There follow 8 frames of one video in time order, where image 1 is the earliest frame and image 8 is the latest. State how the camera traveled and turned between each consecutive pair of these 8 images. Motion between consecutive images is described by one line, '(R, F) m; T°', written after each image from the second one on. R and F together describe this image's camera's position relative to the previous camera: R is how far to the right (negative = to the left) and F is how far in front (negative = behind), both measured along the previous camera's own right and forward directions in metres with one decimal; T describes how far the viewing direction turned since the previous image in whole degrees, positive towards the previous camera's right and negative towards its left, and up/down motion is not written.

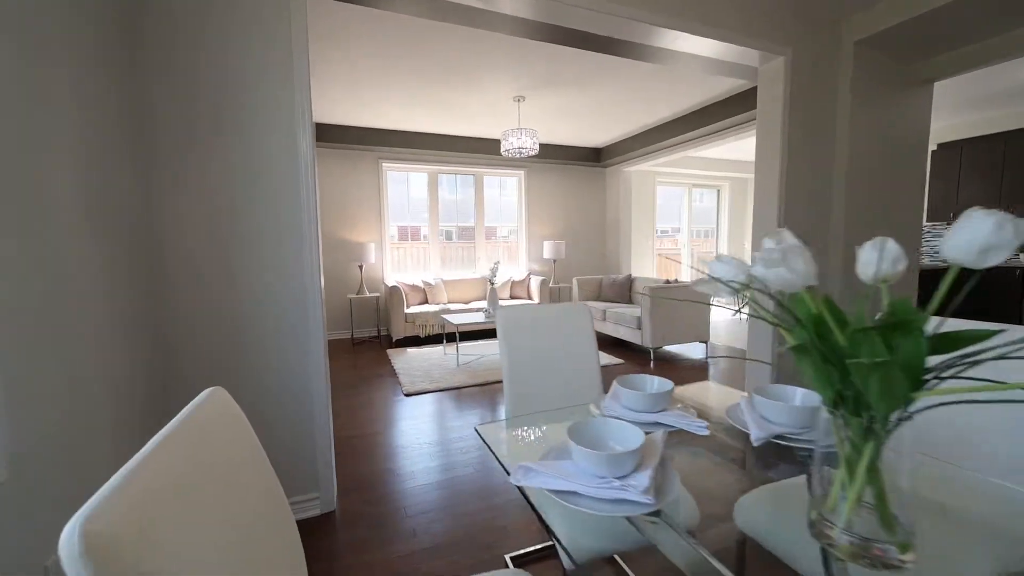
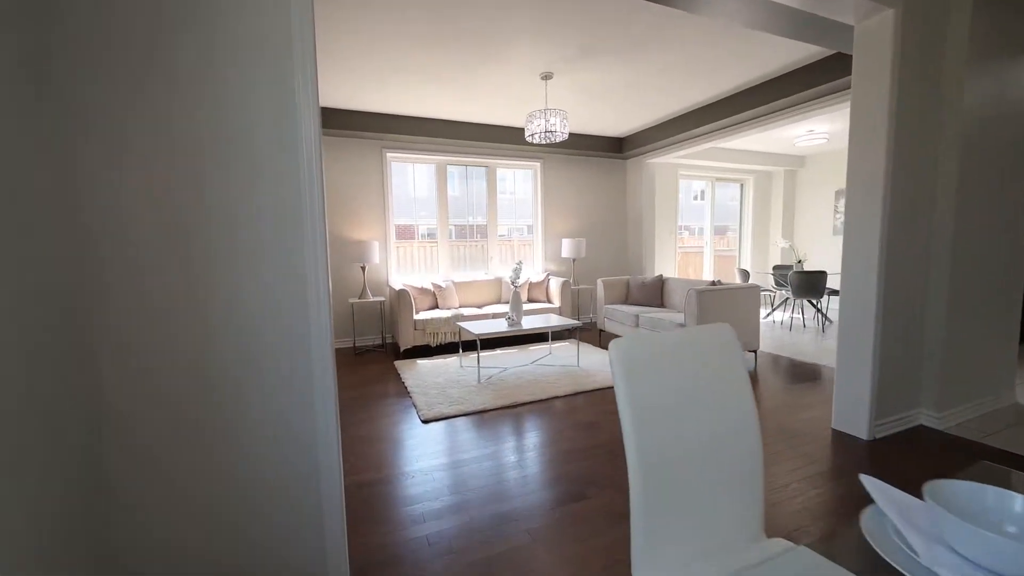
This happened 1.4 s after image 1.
(-0.3, +0.5) m; +1°
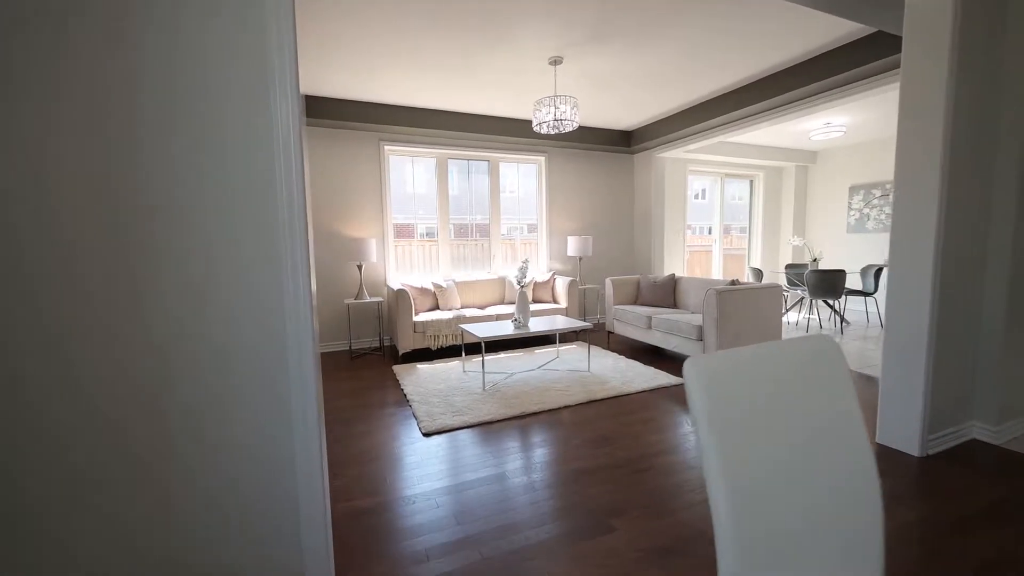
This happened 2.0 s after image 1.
(-0.1, +0.3) m; 0°
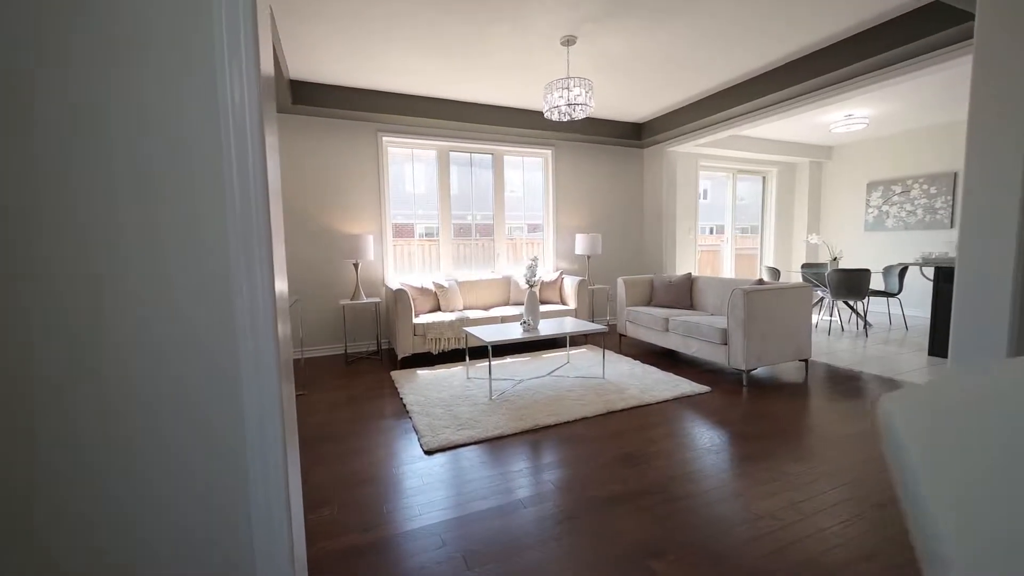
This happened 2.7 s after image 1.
(-0.1, +0.3) m; 0°
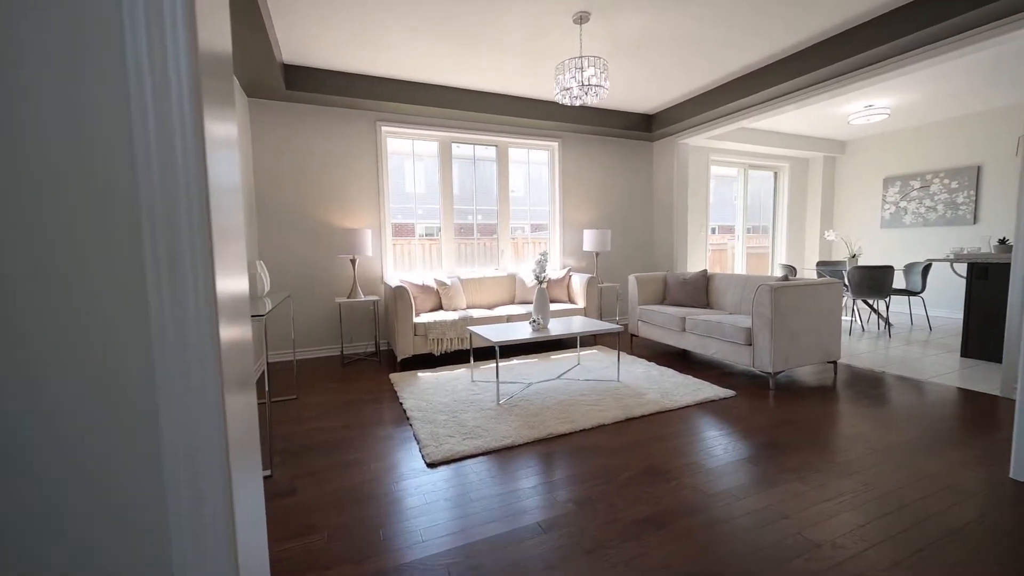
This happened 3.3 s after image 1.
(-0.1, +0.2) m; 0°
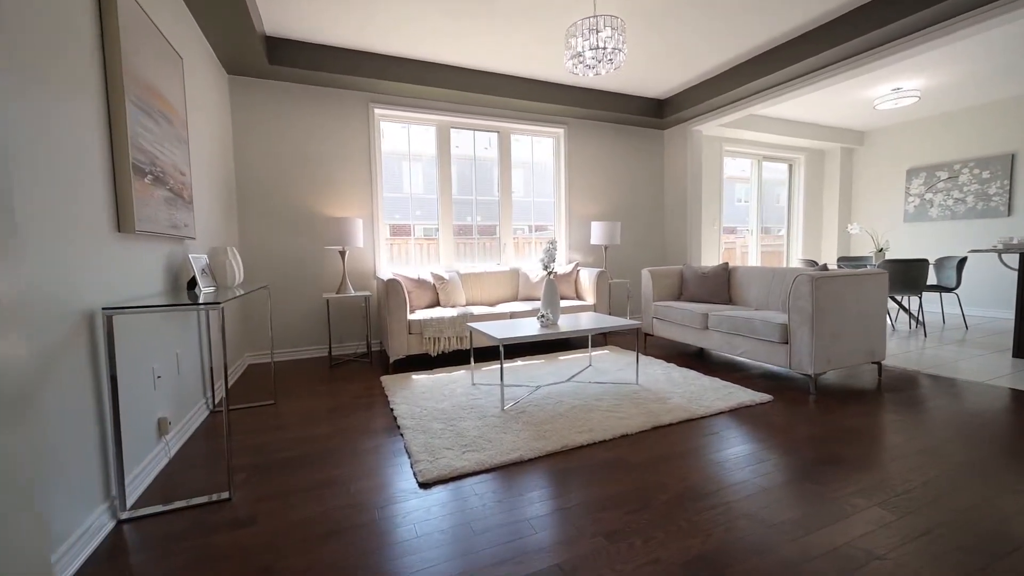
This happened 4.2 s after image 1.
(0.0, +0.4) m; 0°
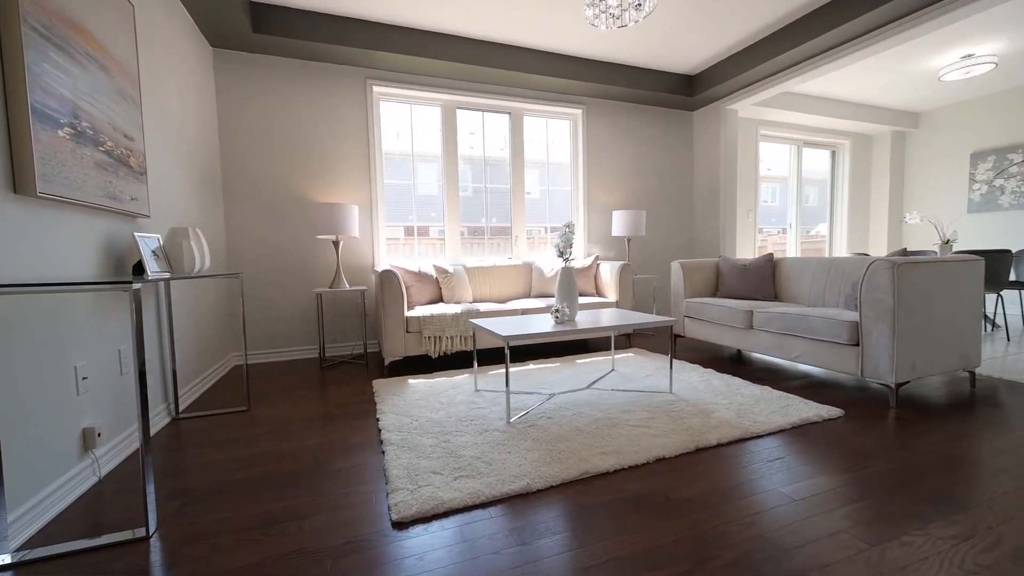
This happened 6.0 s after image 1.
(0.0, +0.4) m; -2°
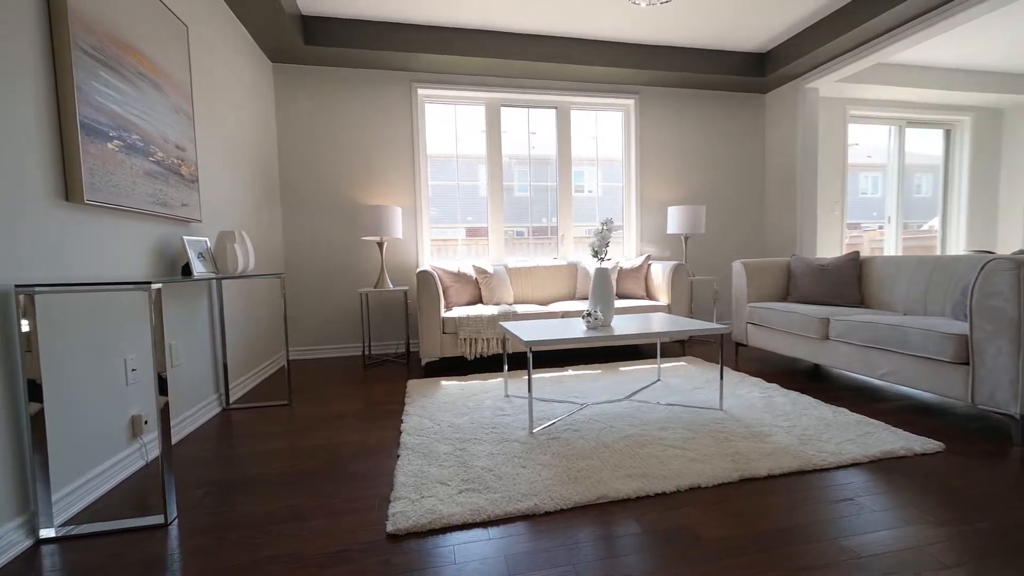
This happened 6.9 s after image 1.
(+0.2, +0.1) m; -9°
